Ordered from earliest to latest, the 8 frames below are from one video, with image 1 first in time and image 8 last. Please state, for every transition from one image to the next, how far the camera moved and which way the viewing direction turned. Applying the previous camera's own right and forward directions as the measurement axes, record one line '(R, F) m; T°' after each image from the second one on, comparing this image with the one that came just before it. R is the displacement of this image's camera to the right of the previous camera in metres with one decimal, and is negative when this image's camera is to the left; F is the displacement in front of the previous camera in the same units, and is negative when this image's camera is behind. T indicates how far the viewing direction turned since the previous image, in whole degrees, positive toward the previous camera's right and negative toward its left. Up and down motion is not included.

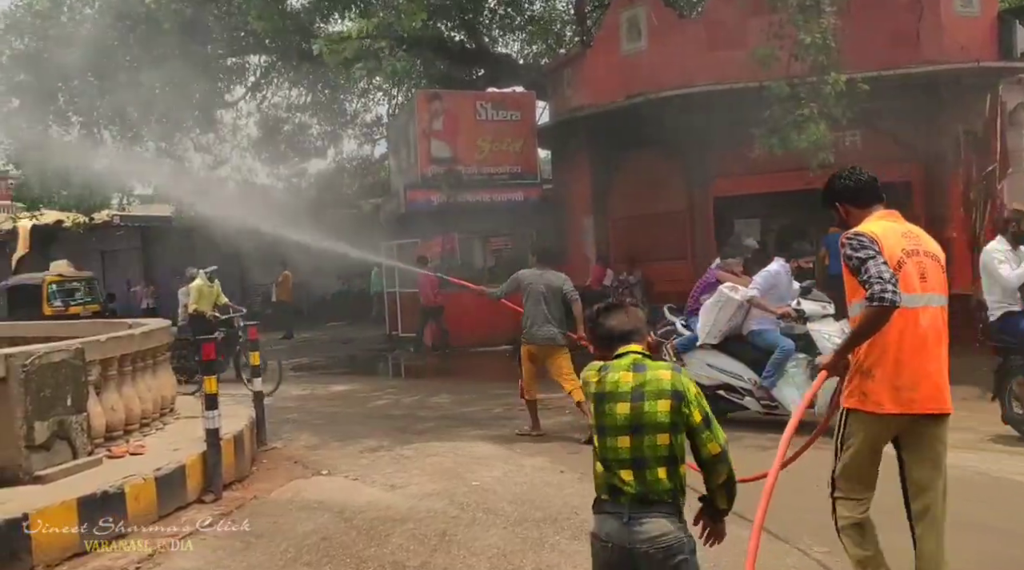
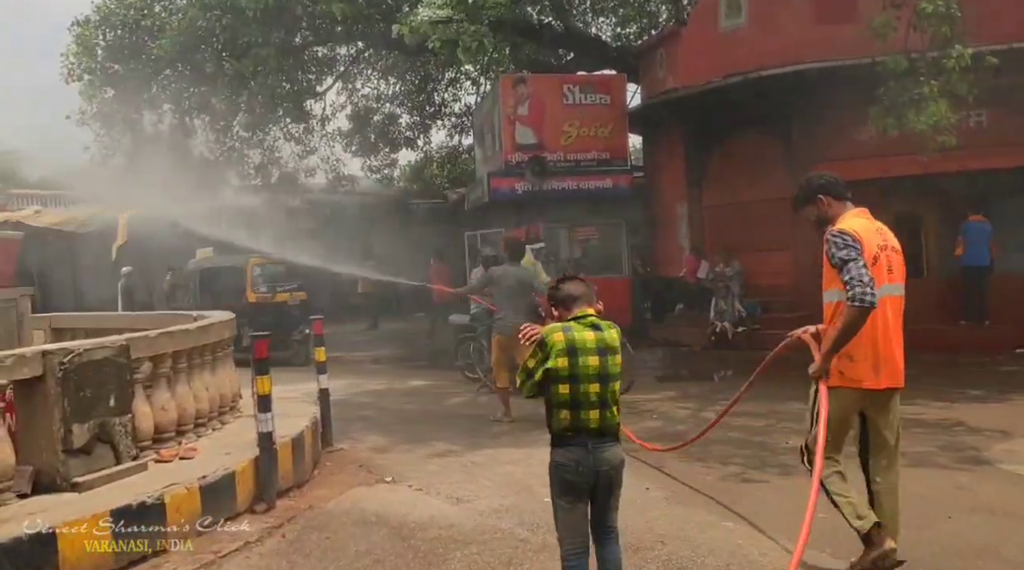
(+0.1, +0.5) m; -6°
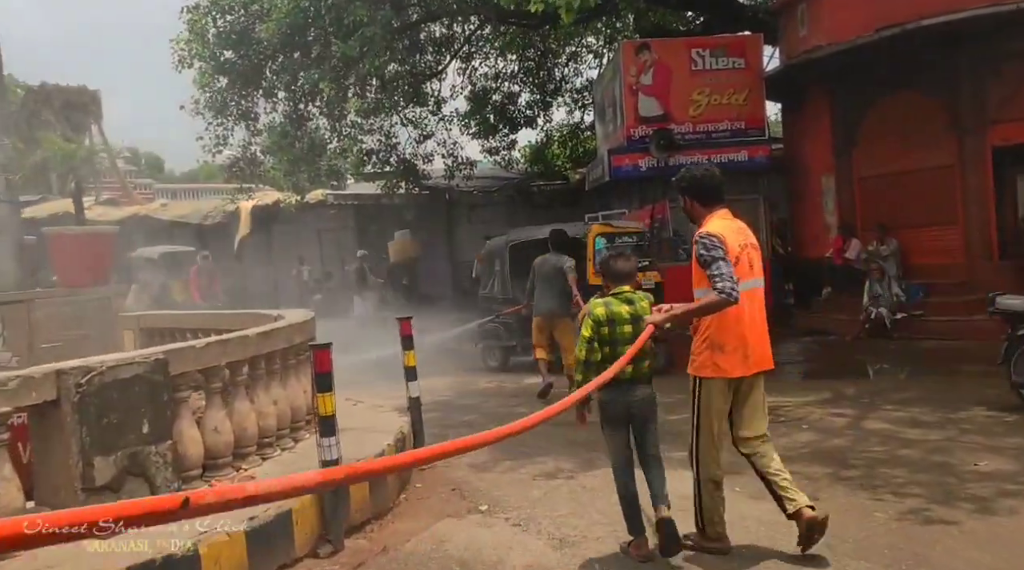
(+0.1, +0.9) m; -9°
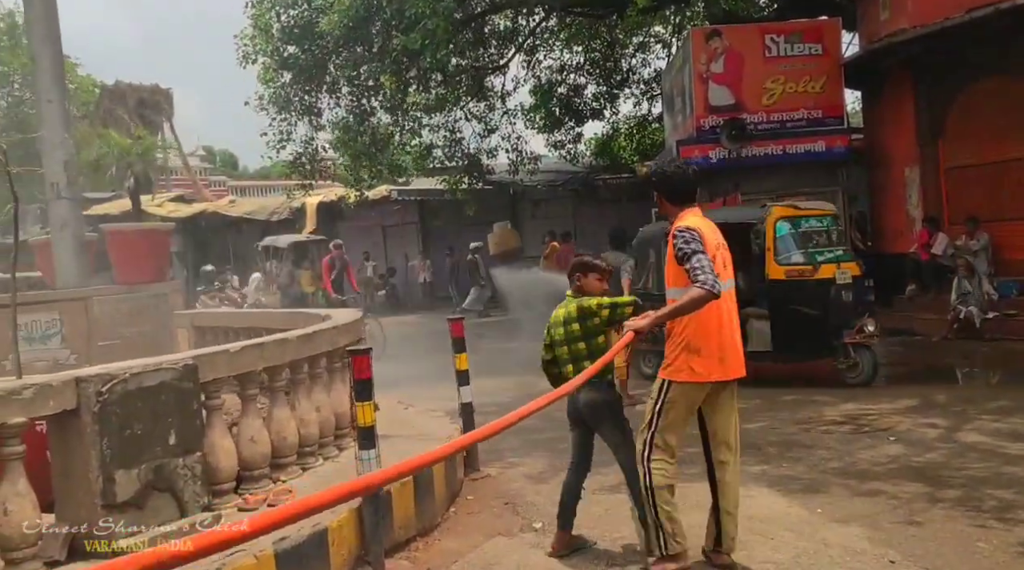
(0.0, +0.3) m; -5°
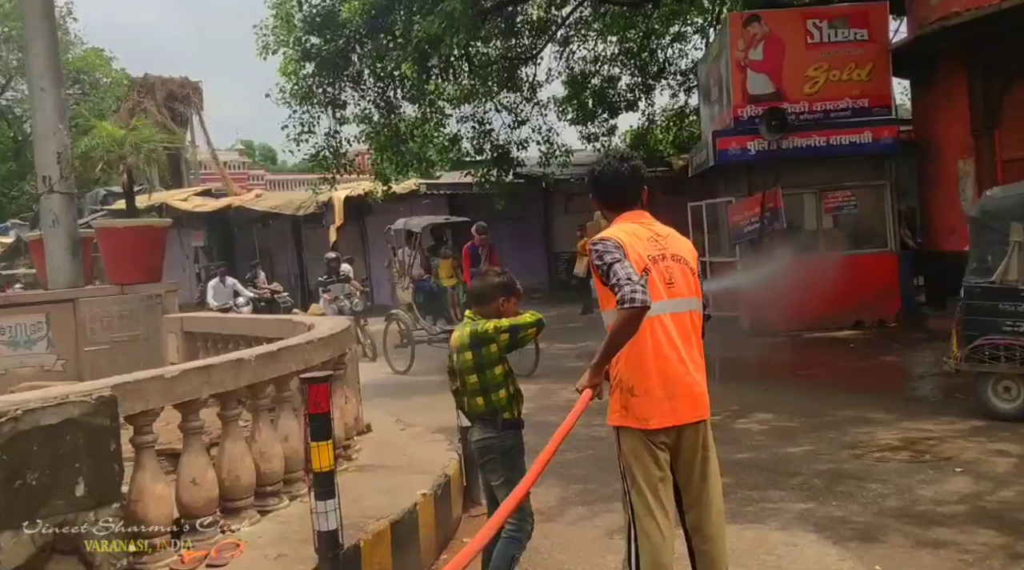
(+0.2, +0.6) m; -2°
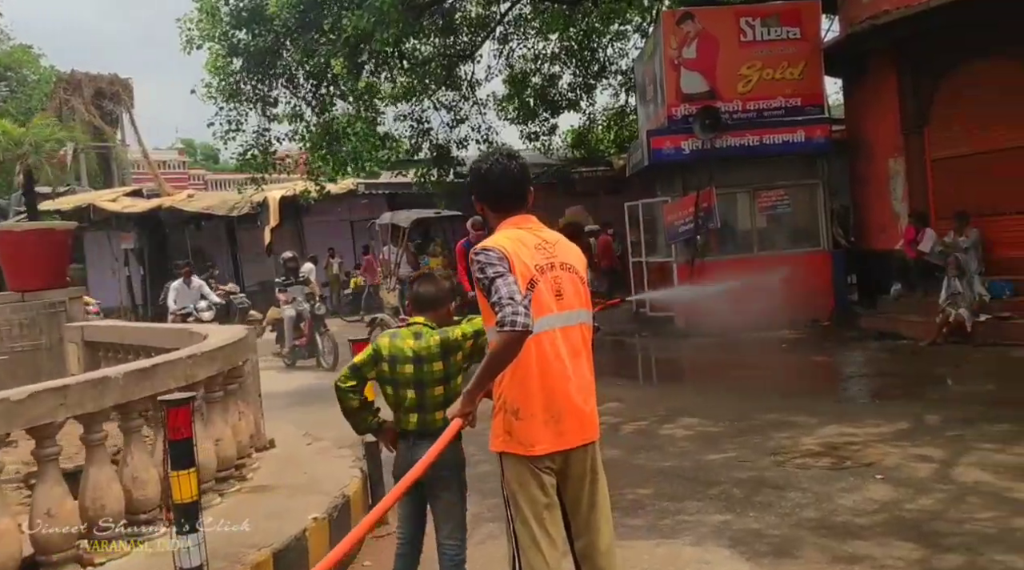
(+0.2, +0.2) m; +3°
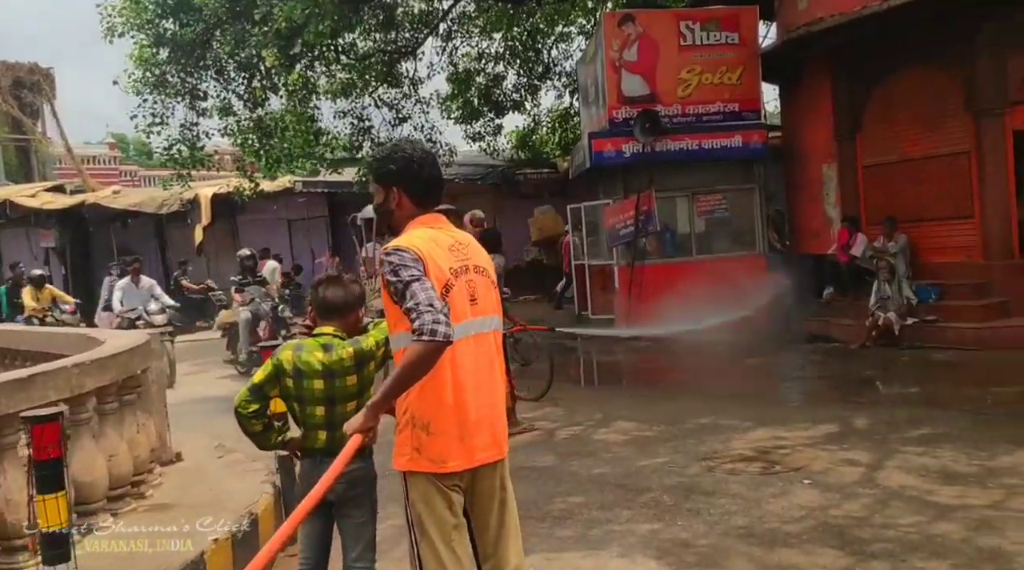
(+0.1, +0.1) m; +4°
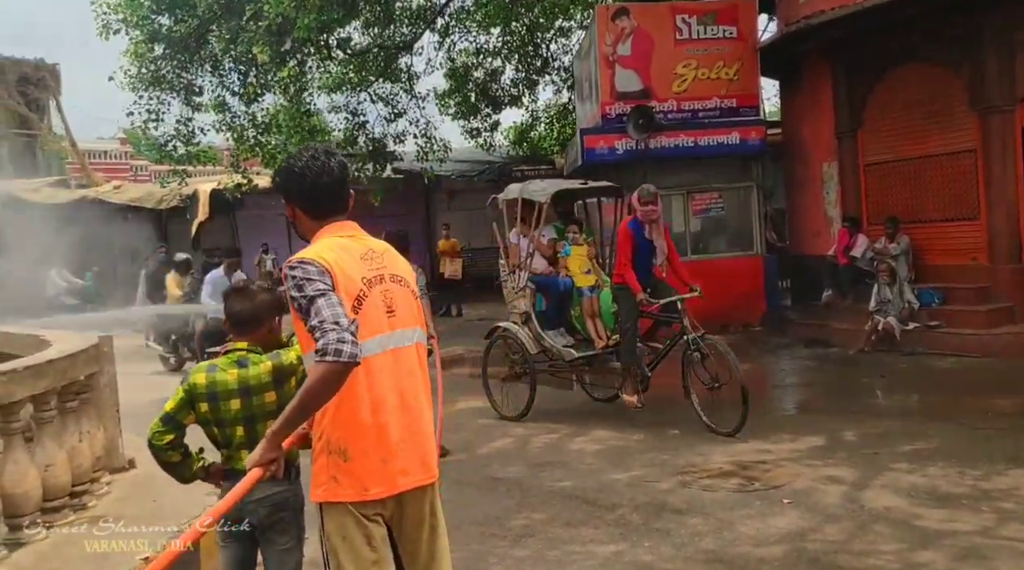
(+0.3, +0.3) m; -1°
